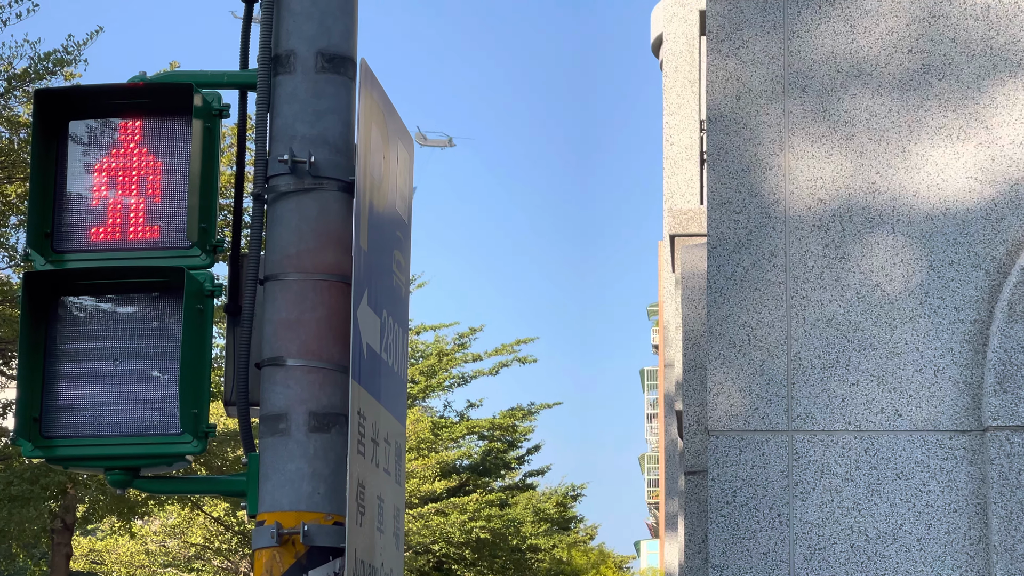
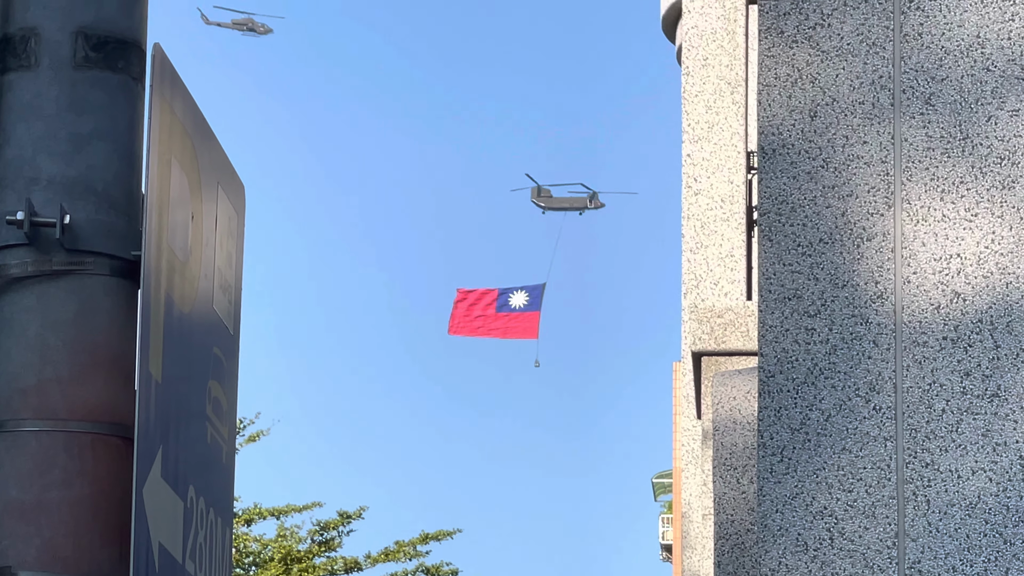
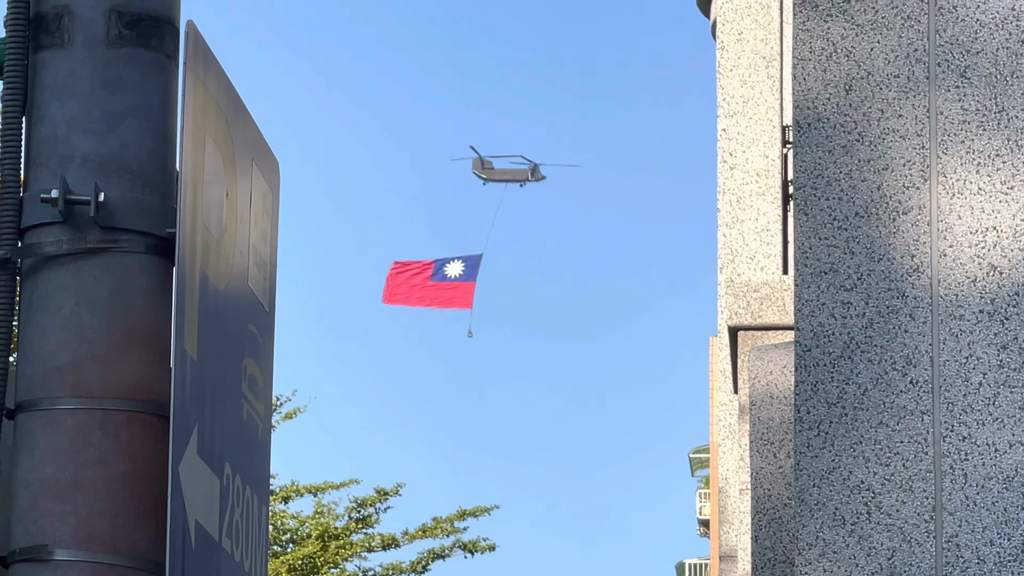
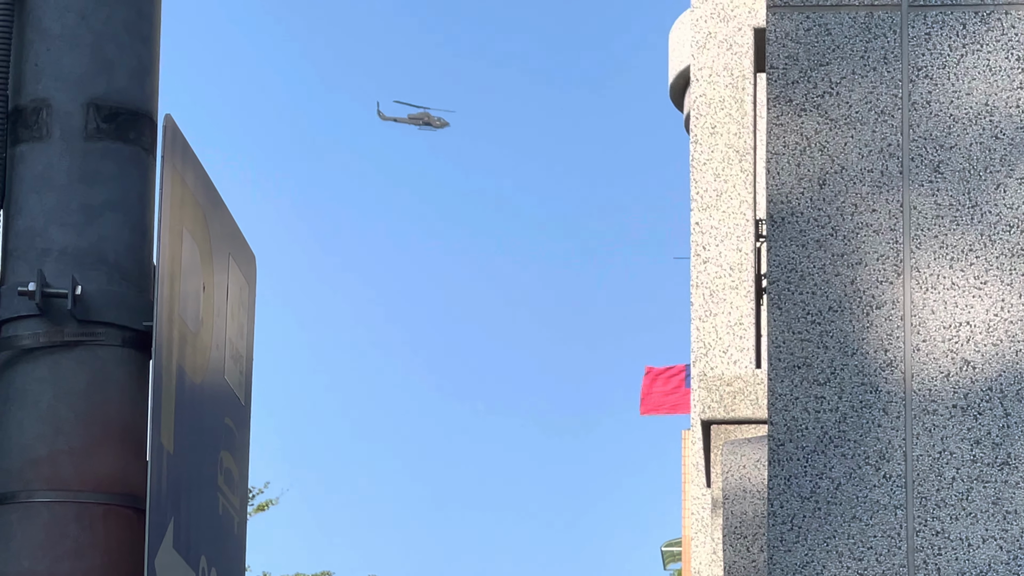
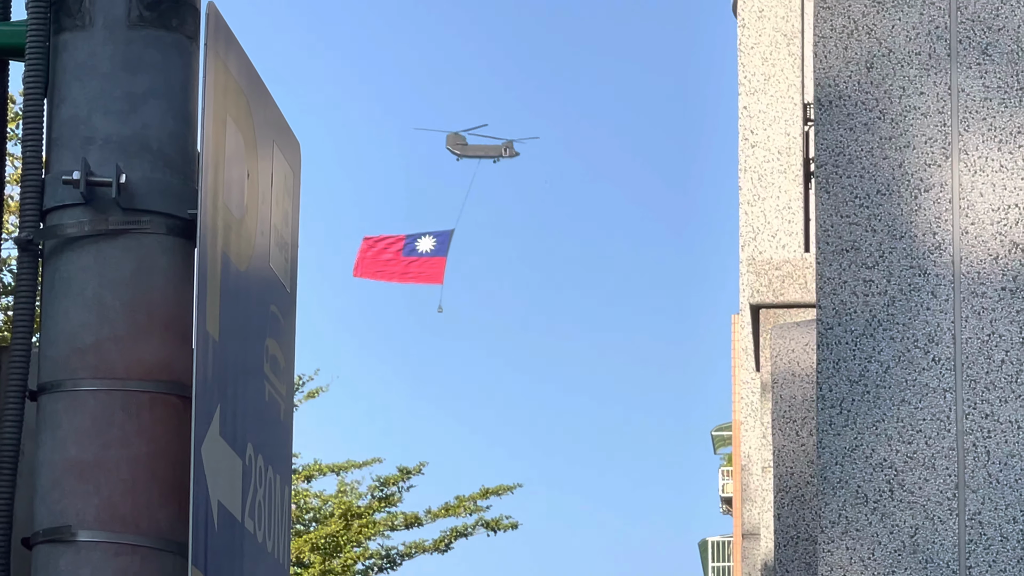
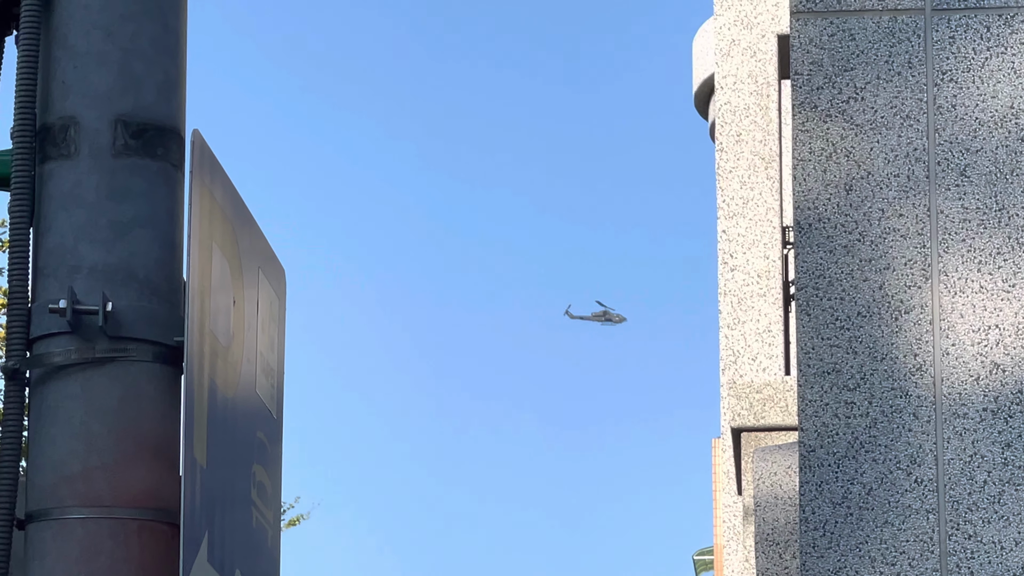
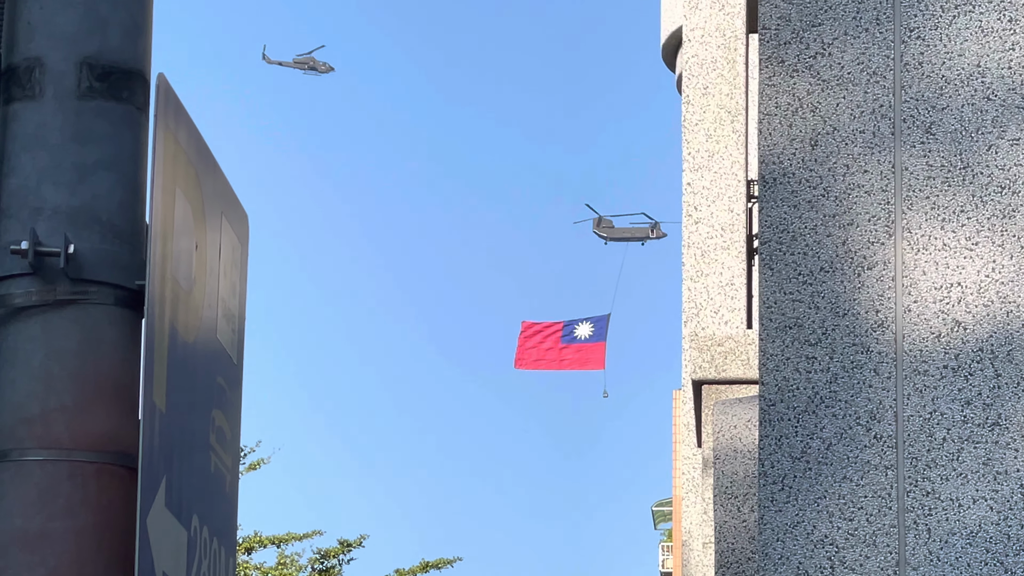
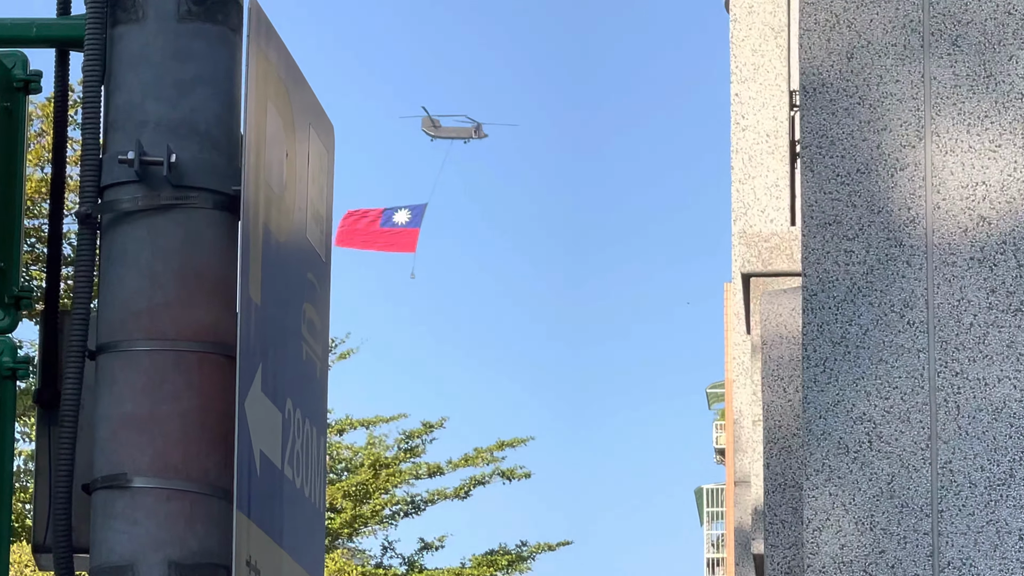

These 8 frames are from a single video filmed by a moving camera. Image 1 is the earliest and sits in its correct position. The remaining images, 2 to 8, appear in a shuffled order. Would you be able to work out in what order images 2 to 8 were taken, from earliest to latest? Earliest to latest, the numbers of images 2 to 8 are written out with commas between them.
8, 5, 3, 2, 7, 4, 6
